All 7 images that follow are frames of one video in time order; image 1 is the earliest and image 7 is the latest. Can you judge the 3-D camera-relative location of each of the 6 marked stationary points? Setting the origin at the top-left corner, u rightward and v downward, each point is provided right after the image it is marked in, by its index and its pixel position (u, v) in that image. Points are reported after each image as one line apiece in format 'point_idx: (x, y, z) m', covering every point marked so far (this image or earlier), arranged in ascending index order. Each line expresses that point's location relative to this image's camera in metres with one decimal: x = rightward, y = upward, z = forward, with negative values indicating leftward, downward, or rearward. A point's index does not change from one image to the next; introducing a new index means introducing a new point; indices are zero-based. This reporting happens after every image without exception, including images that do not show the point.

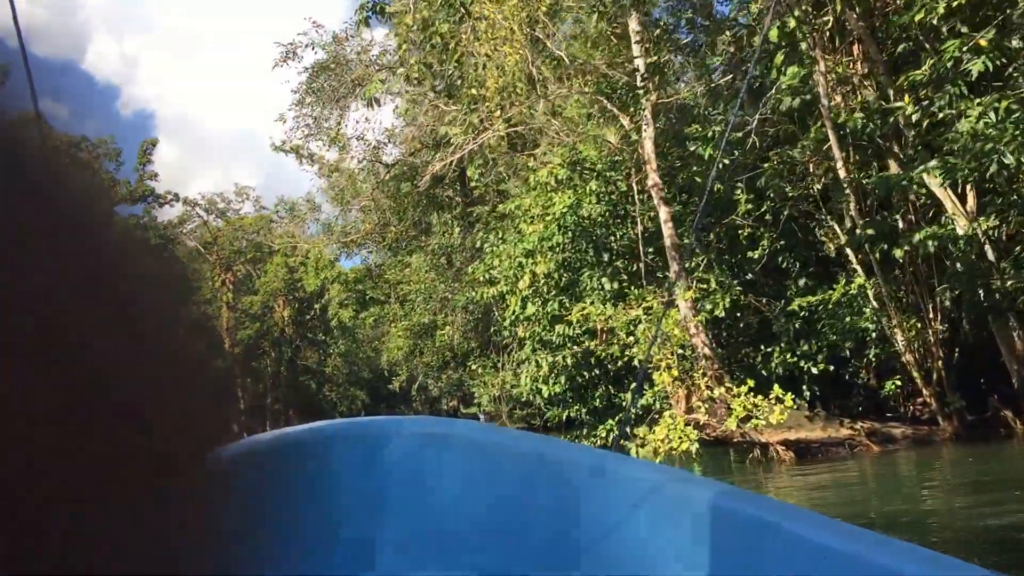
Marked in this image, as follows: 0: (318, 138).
0: (-2.8, +2.2, +11.8) m
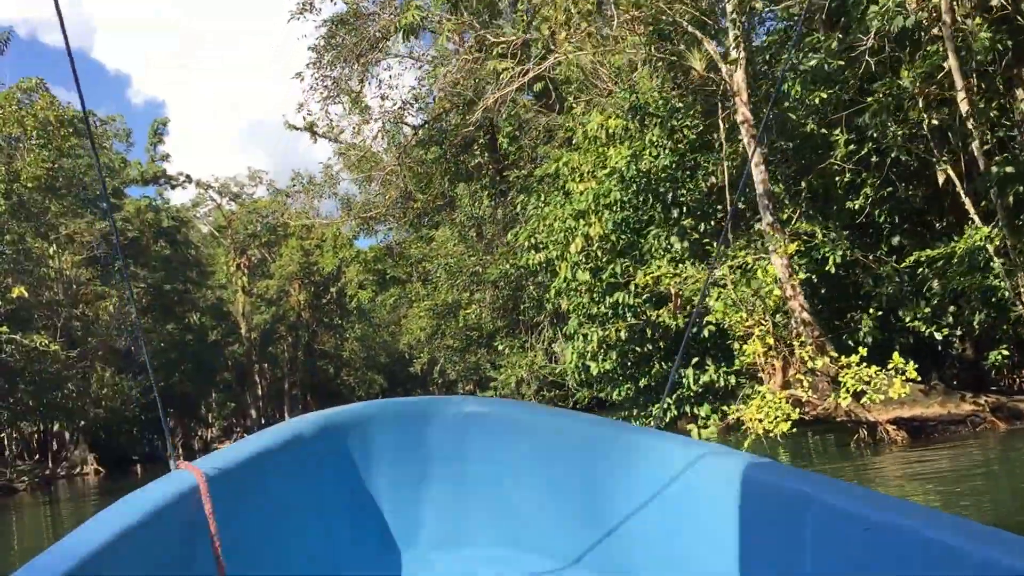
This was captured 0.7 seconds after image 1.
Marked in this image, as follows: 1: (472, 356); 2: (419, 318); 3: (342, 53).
0: (-2.4, +2.5, +11.0) m
1: (-1.0, -1.6, +19.9) m
2: (-2.3, -0.7, +20.2) m
3: (-2.2, +3.0, +10.6) m
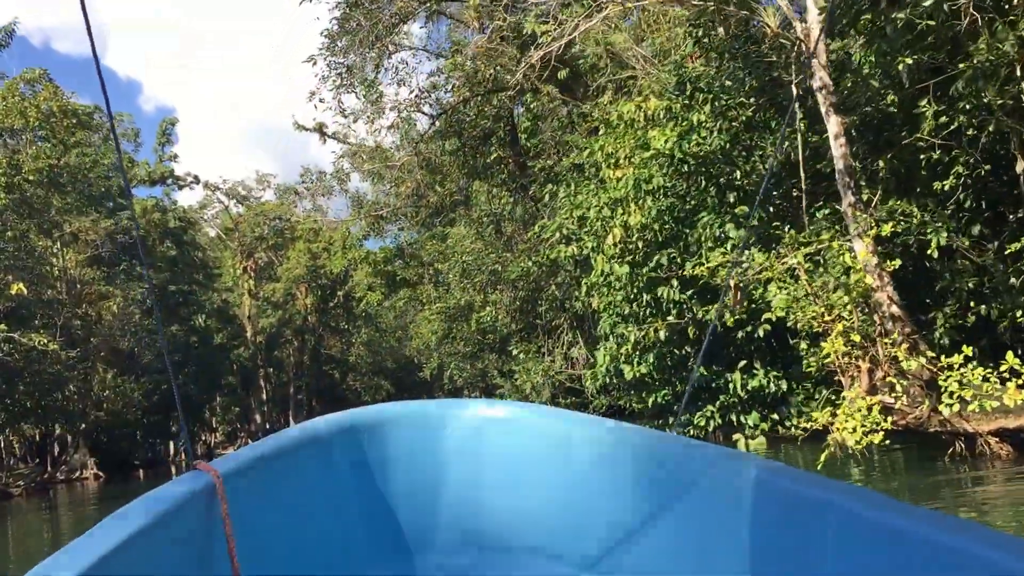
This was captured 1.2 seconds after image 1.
0: (-2.1, +2.5, +10.5) m
1: (-0.7, -1.7, +19.4) m
2: (-1.9, -0.8, +19.6) m
3: (-1.9, +3.0, +10.1) m
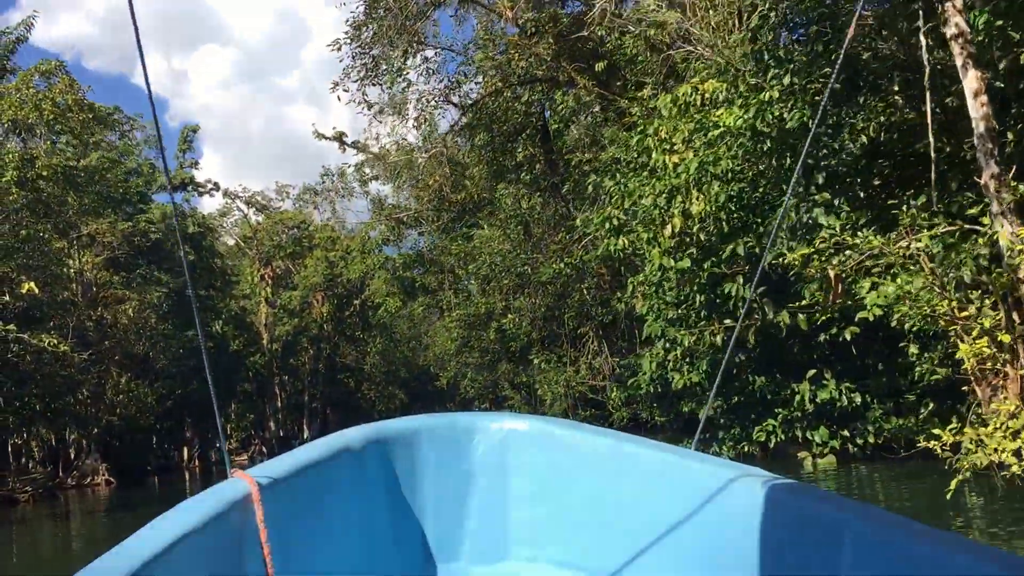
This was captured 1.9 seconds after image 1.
0: (-1.7, +2.5, +10.0) m
1: (-0.1, -1.9, +18.7) m
2: (-1.4, -0.9, +19.0) m
3: (-1.5, +3.0, +9.6) m
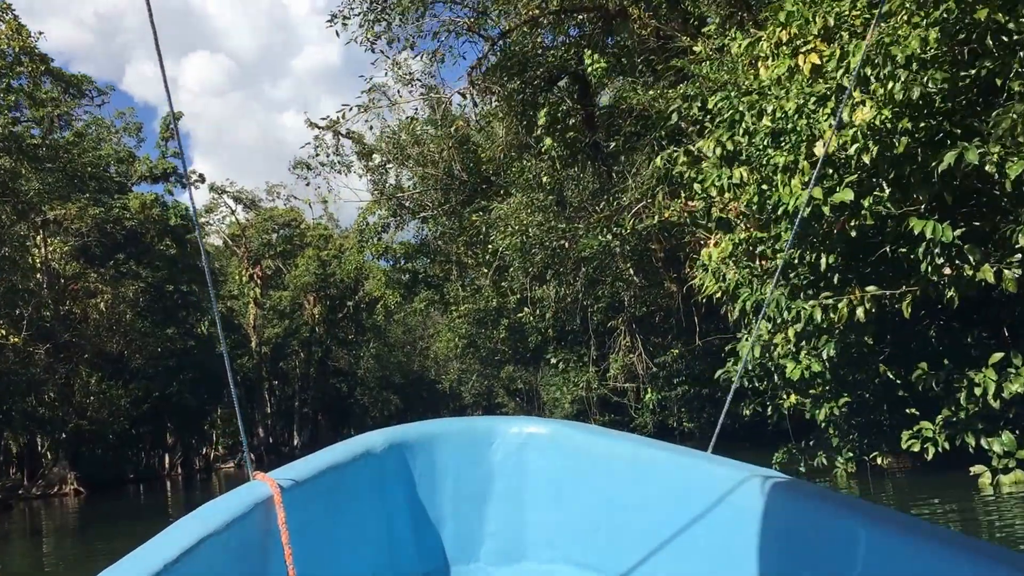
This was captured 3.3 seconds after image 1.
0: (-1.4, +2.8, +8.4) m
1: (+0.1, -1.7, +17.1) m
2: (-1.2, -0.8, +17.4) m
3: (-1.2, +3.2, +8.0) m
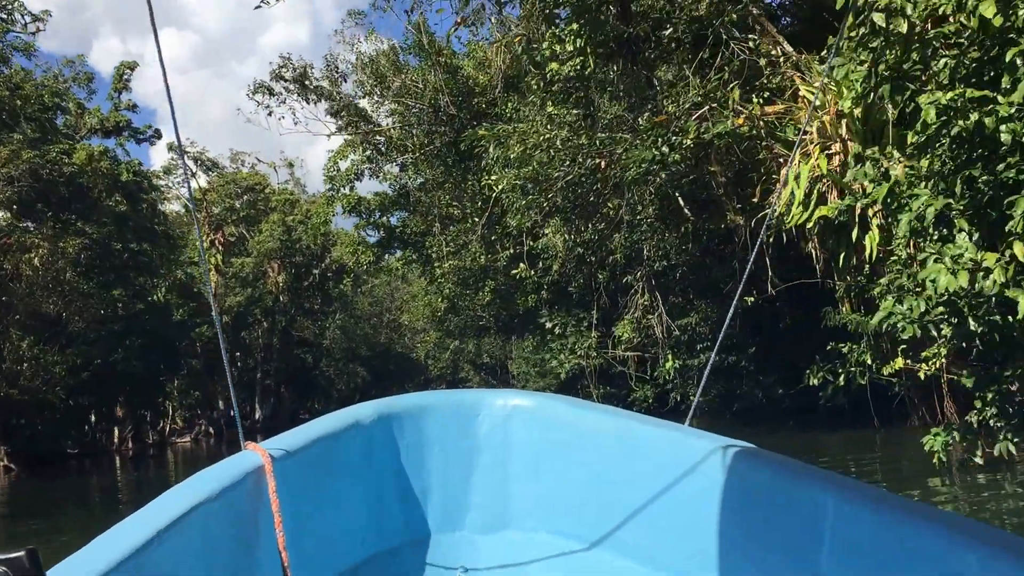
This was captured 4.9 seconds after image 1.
0: (-1.2, +3.3, +6.5) m
1: (-0.2, -0.9, +15.4) m
2: (-1.4, 0.0, +15.6) m
3: (-1.0, +3.8, +6.1) m
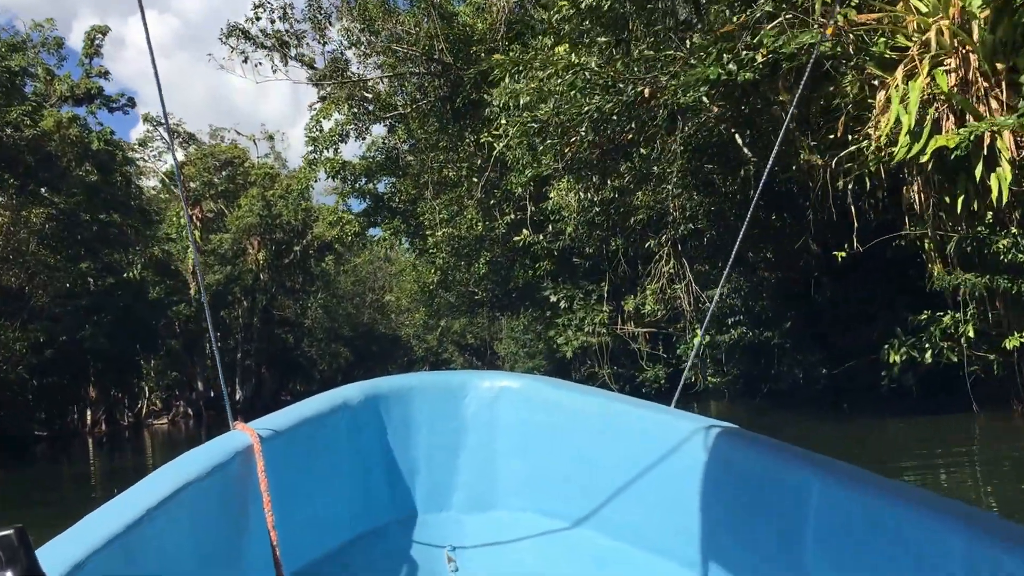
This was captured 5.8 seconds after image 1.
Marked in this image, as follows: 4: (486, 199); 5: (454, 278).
0: (-1.0, +3.6, +5.3) m
1: (-0.2, -0.5, +14.3) m
2: (-1.5, +0.5, +14.5) m
3: (-0.8, +4.0, +4.9) m
4: (-0.3, +1.2, +10.9) m
5: (-1.0, +0.1, +14.3) m
